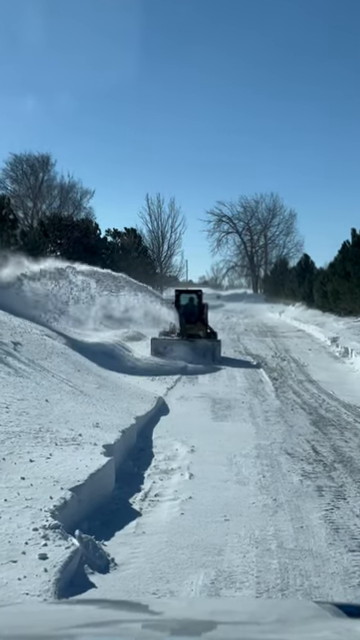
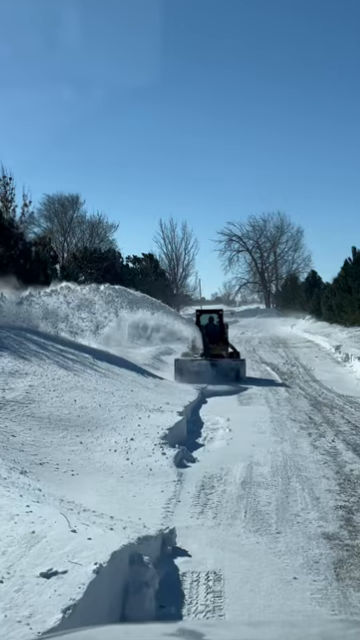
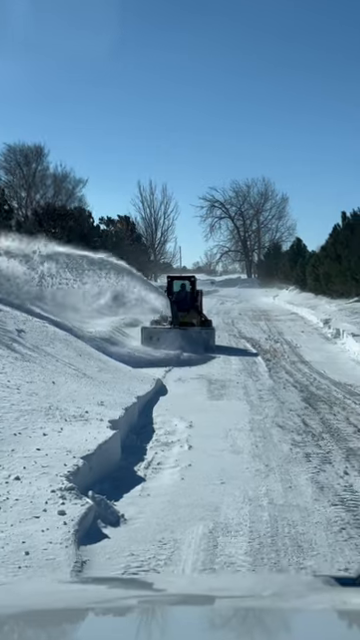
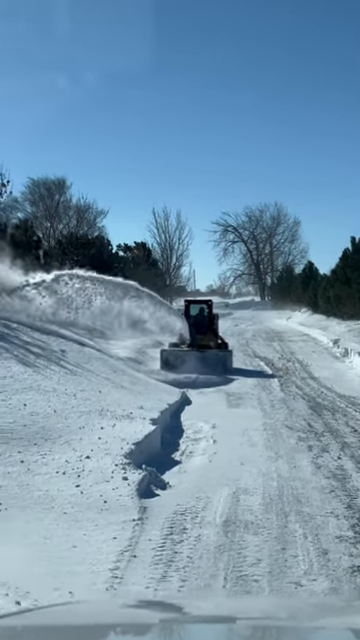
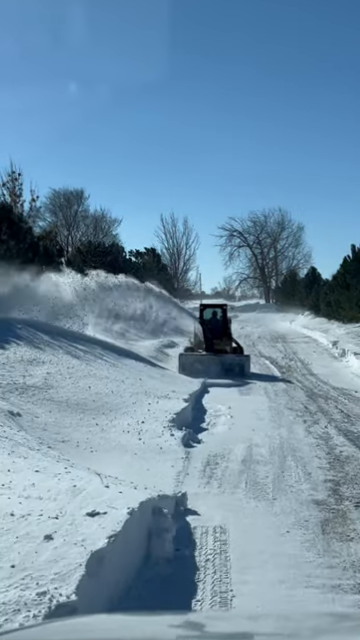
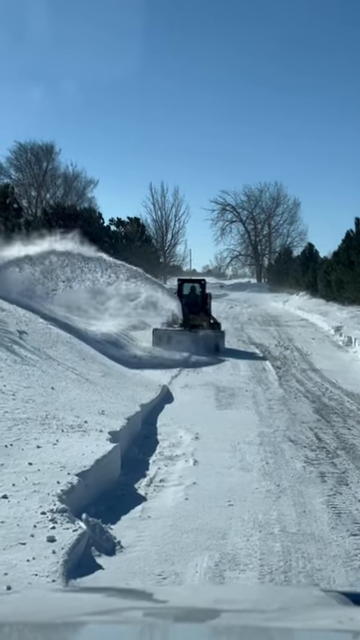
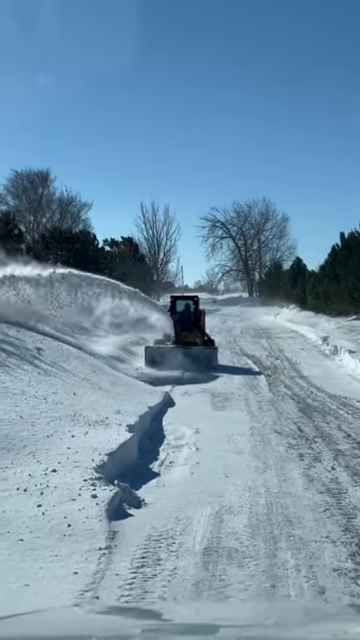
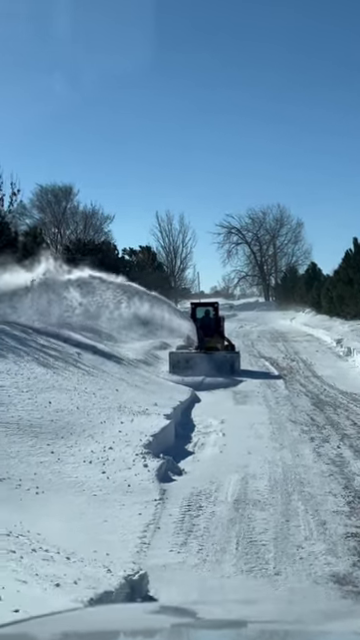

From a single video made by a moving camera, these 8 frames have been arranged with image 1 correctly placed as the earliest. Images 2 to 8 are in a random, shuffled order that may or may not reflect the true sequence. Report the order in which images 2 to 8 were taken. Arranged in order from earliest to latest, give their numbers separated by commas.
6, 3, 7, 4, 8, 2, 5
